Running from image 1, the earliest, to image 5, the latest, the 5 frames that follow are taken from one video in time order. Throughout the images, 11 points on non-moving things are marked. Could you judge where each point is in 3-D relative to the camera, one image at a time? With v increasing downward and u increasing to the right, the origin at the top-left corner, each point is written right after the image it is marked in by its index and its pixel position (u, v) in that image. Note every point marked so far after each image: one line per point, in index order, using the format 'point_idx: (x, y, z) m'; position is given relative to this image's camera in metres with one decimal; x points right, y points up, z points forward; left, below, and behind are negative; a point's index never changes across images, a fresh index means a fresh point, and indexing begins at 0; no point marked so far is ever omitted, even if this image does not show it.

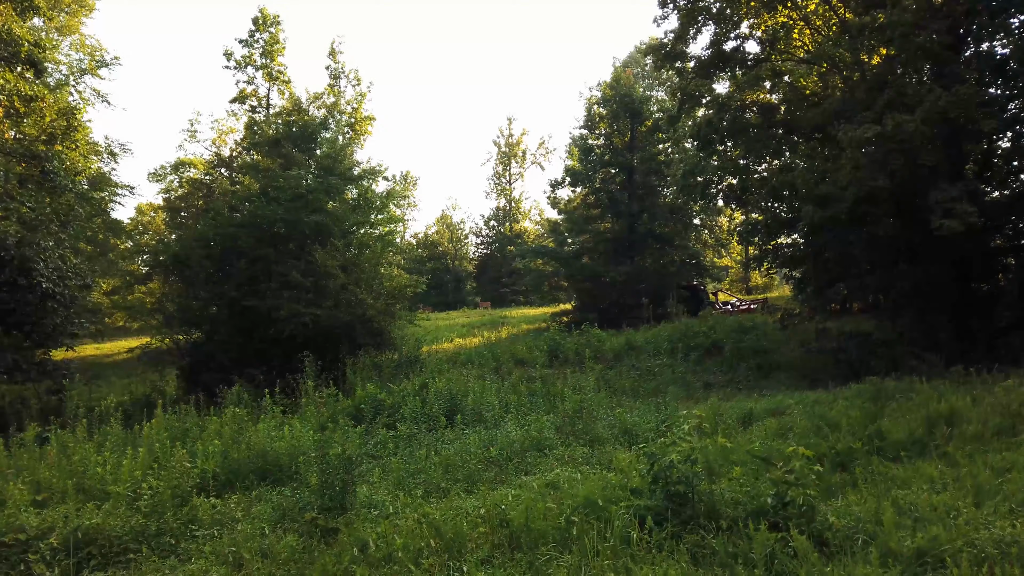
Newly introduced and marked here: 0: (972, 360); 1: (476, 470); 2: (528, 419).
0: (+9.0, -1.4, +12.0) m
1: (-0.4, -1.9, +6.3) m
2: (+0.2, -1.8, +8.4) m
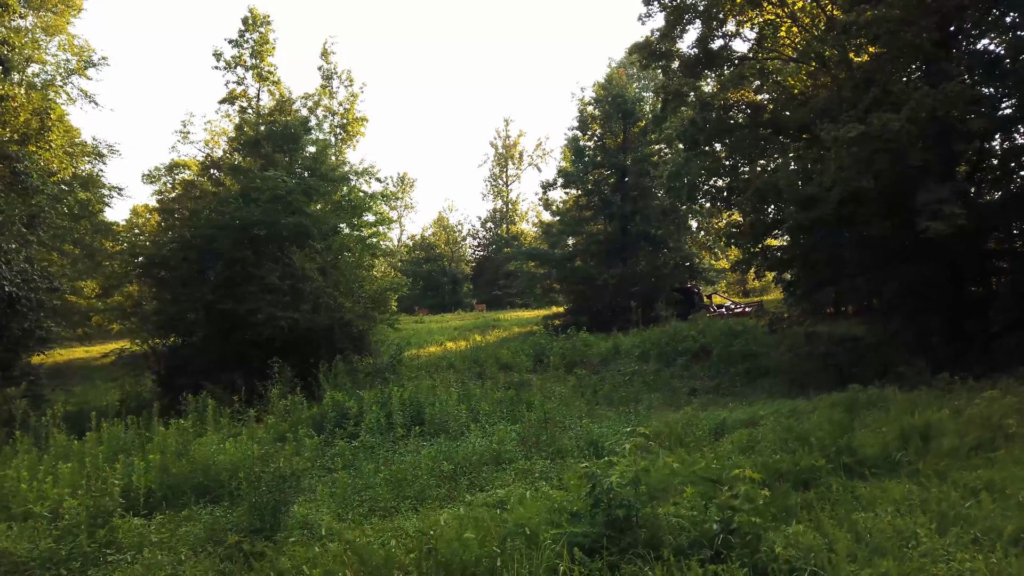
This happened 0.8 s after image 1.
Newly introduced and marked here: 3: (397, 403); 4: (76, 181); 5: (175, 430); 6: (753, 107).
0: (+8.6, -1.5, +11.6) m
1: (-0.8, -1.9, +6.0) m
2: (-0.3, -1.9, +8.0) m
3: (-1.8, -1.7, +9.3) m
4: (-12.9, +3.2, +18.6) m
5: (-4.3, -1.8, +7.8) m
6: (+5.4, +4.1, +13.8) m
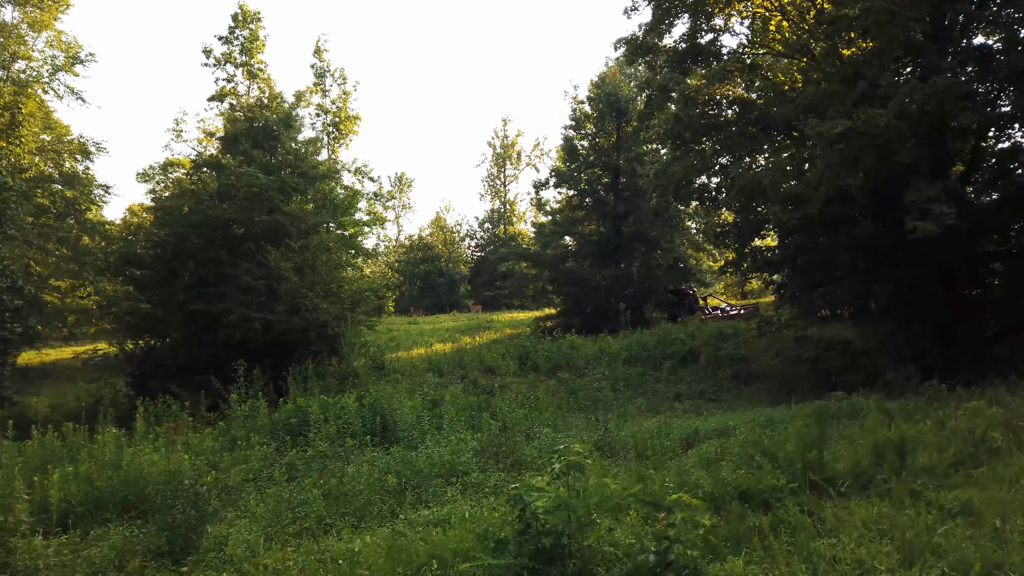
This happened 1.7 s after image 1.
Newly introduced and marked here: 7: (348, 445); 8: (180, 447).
0: (+8.1, -1.5, +11.2) m
1: (-1.3, -2.0, +5.6) m
2: (-0.7, -1.9, +7.6) m
3: (-2.2, -1.7, +8.9) m
4: (-13.4, +3.2, +18.2) m
5: (-4.8, -1.8, +7.5) m
6: (+5.0, +4.1, +13.4) m
7: (-2.1, -2.0, +7.7) m
8: (-3.8, -1.8, +7.1) m
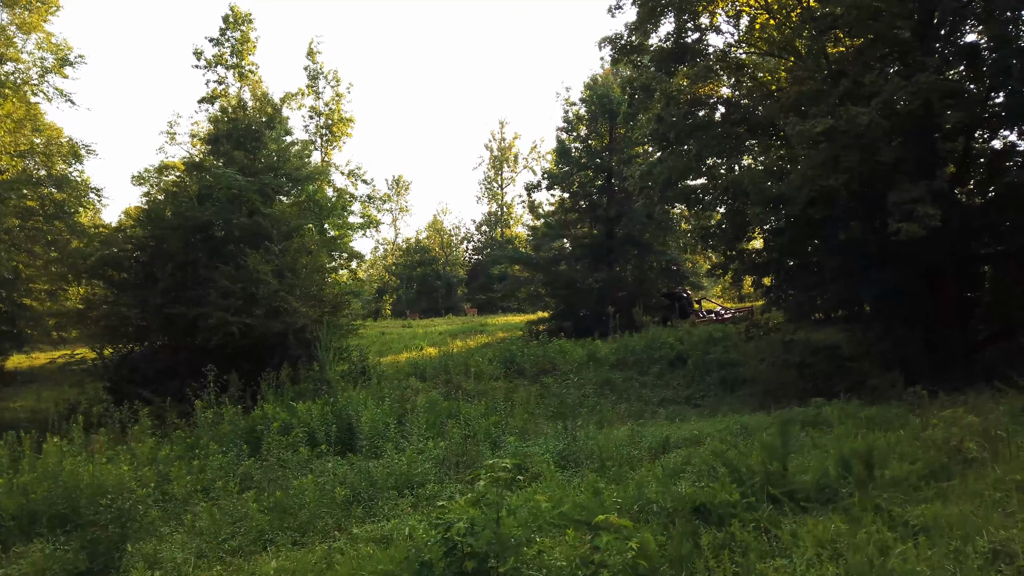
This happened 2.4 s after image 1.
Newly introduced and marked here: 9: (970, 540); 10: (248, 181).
0: (+7.7, -1.6, +10.9) m
1: (-1.8, -2.0, +5.4) m
2: (-1.2, -1.9, +7.4) m
3: (-2.6, -1.8, +8.7) m
4: (-13.7, +3.1, +18.1) m
5: (-5.2, -1.9, +7.2) m
6: (+4.6, +4.0, +13.2) m
7: (-2.5, -2.0, +7.5) m
8: (-4.3, -1.9, +6.8) m
9: (+3.0, -1.6, +4.0) m
10: (-6.1, +2.5, +14.4) m
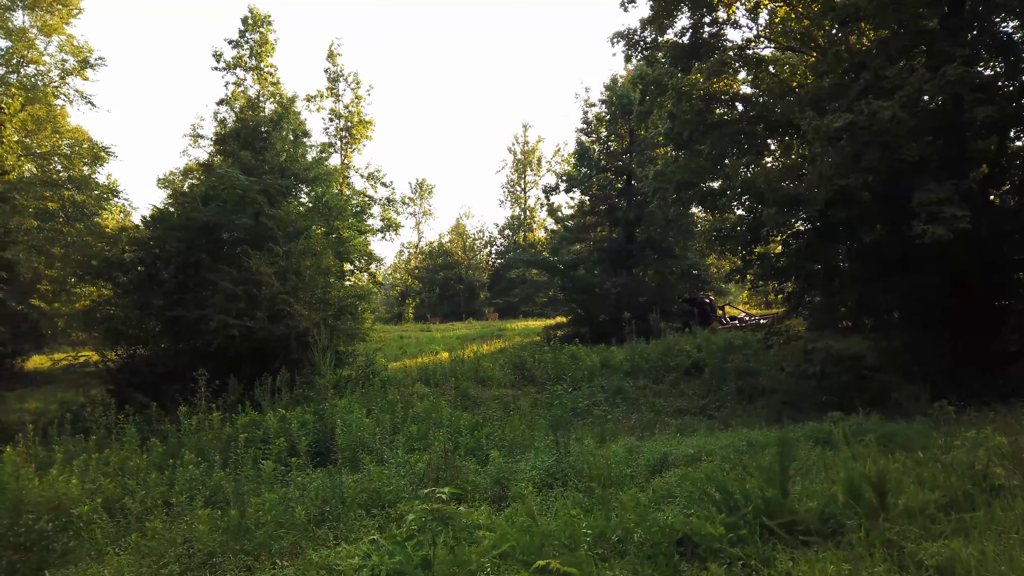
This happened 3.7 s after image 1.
0: (+7.7, -1.7, +10.1) m
1: (-2.0, -2.0, +5.0) m
2: (-1.3, -2.0, +7.0) m
3: (-2.7, -1.8, +8.3) m
4: (-13.4, +3.1, +18.3) m
5: (-5.4, -1.9, +7.0) m
6: (+4.7, +3.9, +12.6) m
7: (-2.6, -2.1, +7.1) m
8: (-4.4, -1.9, +6.6) m
9: (+2.7, -1.7, +3.4) m
10: (-6.0, +2.4, +14.2) m
